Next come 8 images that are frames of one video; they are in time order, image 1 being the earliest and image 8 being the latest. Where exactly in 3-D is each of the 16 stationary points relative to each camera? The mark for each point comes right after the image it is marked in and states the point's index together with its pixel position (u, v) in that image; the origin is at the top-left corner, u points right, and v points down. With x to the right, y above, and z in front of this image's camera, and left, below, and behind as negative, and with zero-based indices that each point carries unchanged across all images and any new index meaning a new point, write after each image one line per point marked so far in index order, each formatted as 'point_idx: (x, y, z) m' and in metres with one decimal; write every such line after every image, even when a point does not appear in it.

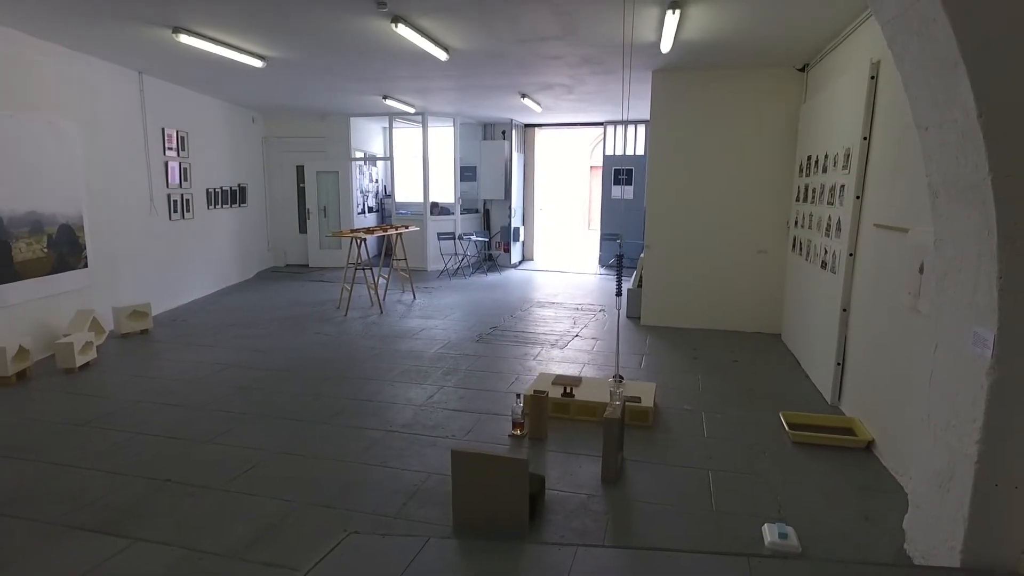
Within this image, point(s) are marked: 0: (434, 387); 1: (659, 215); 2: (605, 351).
0: (-0.6, -0.7, +4.7) m
1: (+1.6, +0.8, +6.6) m
2: (+0.9, -0.6, +6.0) m
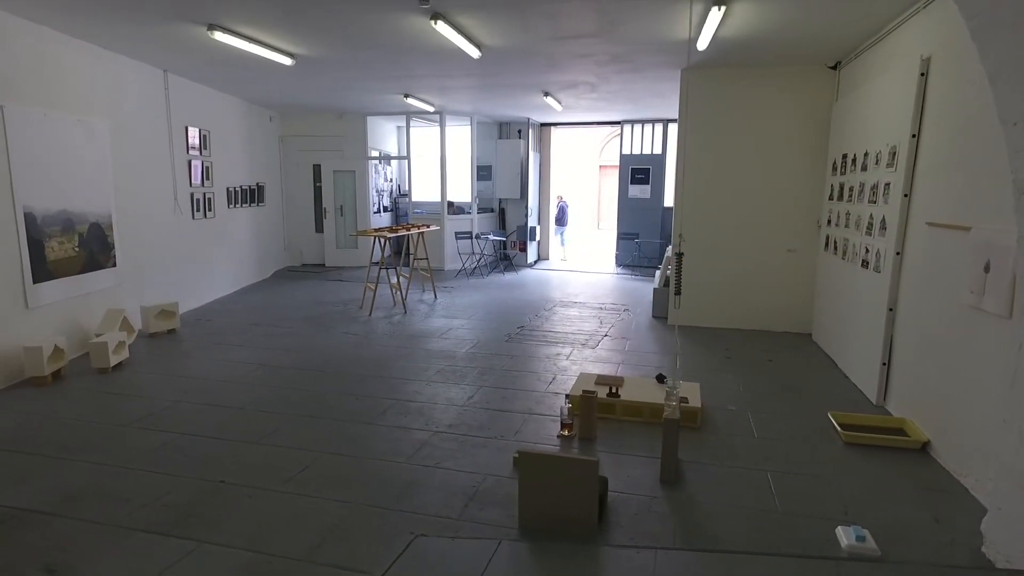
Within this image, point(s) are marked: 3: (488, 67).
0: (-0.3, -0.7, +4.6) m
1: (+1.8, +0.8, +6.6) m
2: (+1.2, -0.6, +5.9) m
3: (-0.2, +2.2, +6.3) m
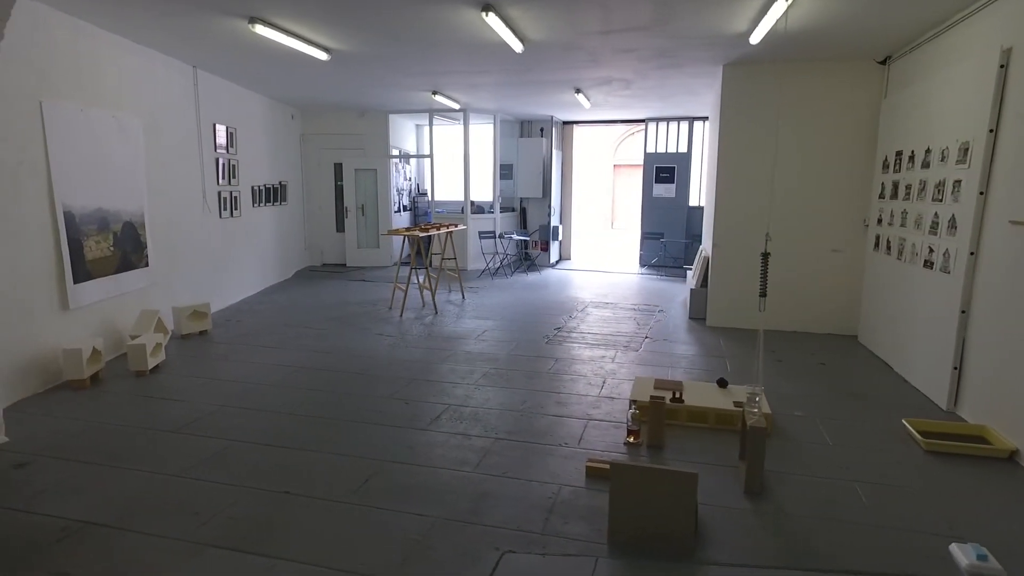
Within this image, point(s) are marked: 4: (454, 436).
0: (+0.1, -0.7, +4.5) m
1: (+2.2, +0.8, +6.4) m
2: (+1.6, -0.6, +5.8) m
3: (+0.1, +2.2, +6.2) m
4: (-0.3, -0.9, +3.6) m
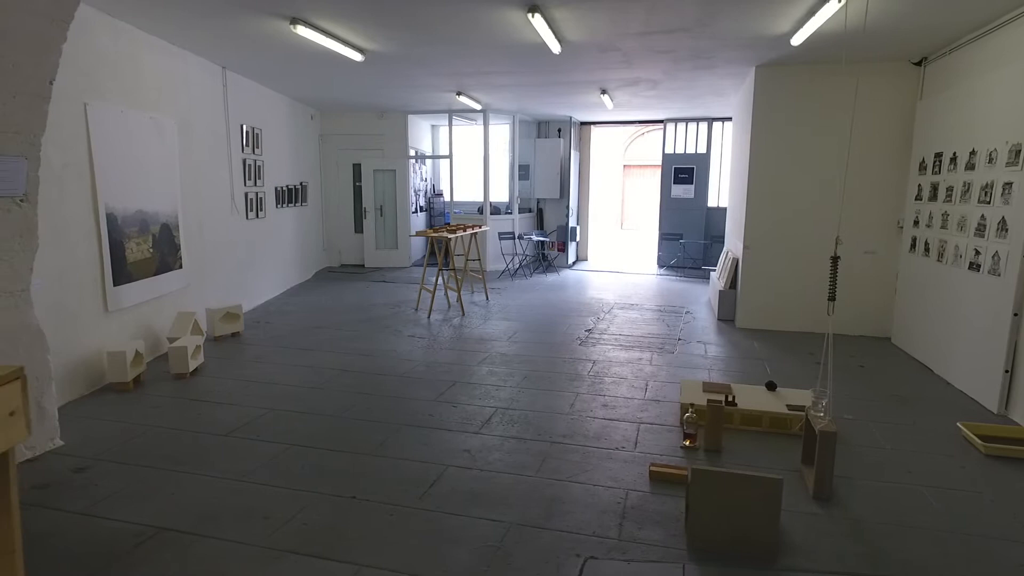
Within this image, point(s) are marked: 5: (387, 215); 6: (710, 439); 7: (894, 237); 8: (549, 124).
0: (+0.4, -0.8, +4.5) m
1: (+2.5, +0.8, +6.4) m
2: (+1.9, -0.6, +5.8) m
3: (+0.5, +2.2, +6.2) m
4: (0.0, -0.9, +3.6) m
5: (-2.1, +1.2, +10.6) m
6: (+1.1, -0.8, +3.5) m
7: (+3.7, +0.5, +6.1) m
8: (+0.7, +3.0, +11.5) m
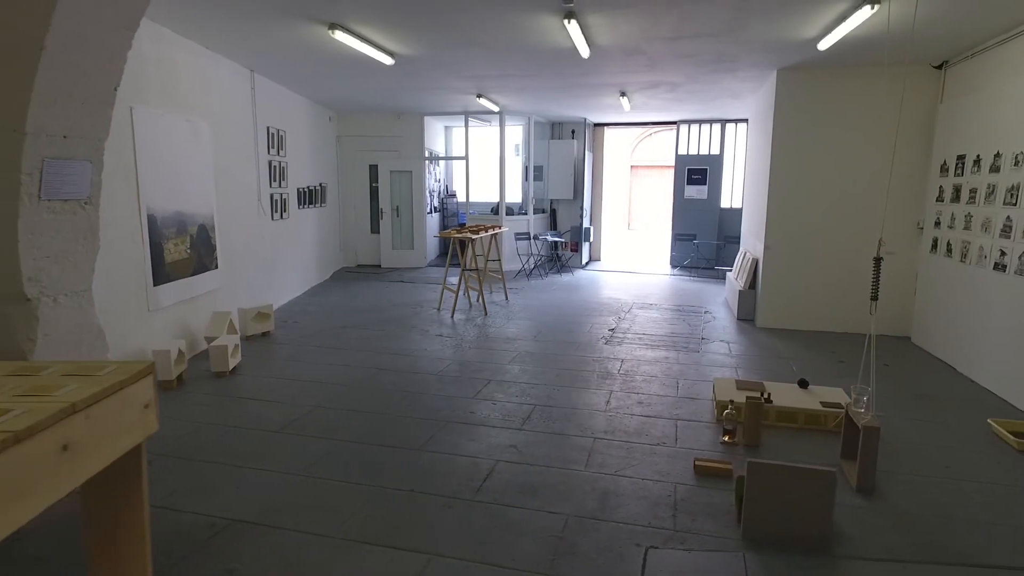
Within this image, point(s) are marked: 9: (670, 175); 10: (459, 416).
0: (+0.7, -0.8, +4.6) m
1: (+2.8, +0.8, +6.5) m
2: (+2.2, -0.6, +5.8) m
3: (+0.7, +2.2, +6.3) m
4: (+0.2, -0.9, +3.7) m
5: (-1.9, +1.2, +10.7) m
6: (+1.3, -0.8, +3.6) m
7: (+4.0, +0.5, +6.2) m
8: (+0.9, +3.0, +11.6) m
9: (+4.5, +3.3, +18.0) m
10: (-0.4, -0.8, +4.1) m
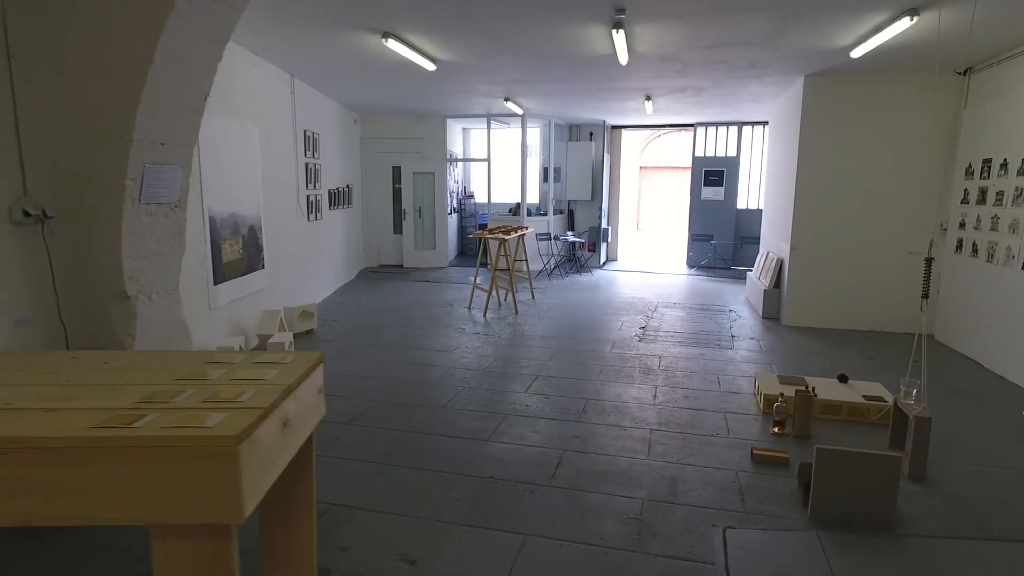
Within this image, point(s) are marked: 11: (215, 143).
0: (+1.0, -0.7, +4.8) m
1: (+3.2, +0.8, +6.7) m
2: (+2.5, -0.6, +6.0) m
3: (+1.1, +2.2, +6.4) m
4: (+0.6, -0.9, +3.9) m
5: (-1.5, +1.2, +10.9) m
6: (+1.7, -0.8, +3.8) m
7: (+4.3, +0.5, +6.4) m
8: (+1.3, +3.0, +11.7) m
9: (+4.9, +3.3, +18.2) m
10: (0.0, -0.8, +4.2) m
11: (-2.3, +1.1, +4.9) m
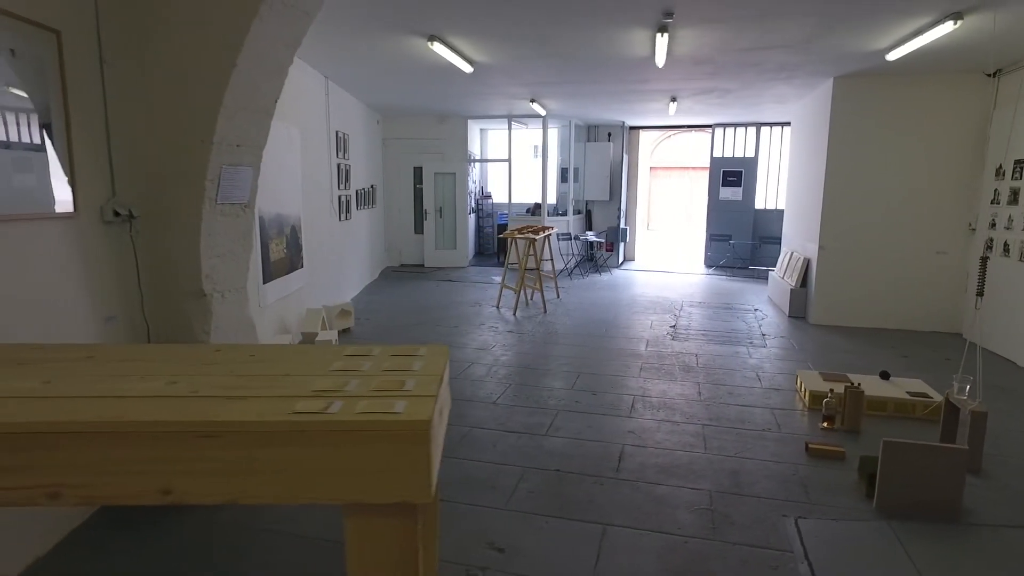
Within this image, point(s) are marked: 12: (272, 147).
0: (+1.4, -0.7, +4.8) m
1: (+3.5, +0.8, +6.8) m
2: (+2.9, -0.6, +6.1) m
3: (+1.4, +2.2, +6.5) m
4: (+1.0, -0.9, +4.0) m
5: (-1.1, +1.3, +11.0) m
6: (+2.1, -0.8, +3.8) m
7: (+4.7, +0.5, +6.4) m
8: (+1.6, +3.0, +11.8) m
9: (+5.2, +3.3, +18.3) m
10: (+0.4, -0.8, +4.3) m
11: (-2.0, +1.1, +5.0) m
12: (-2.0, +1.2, +5.2) m
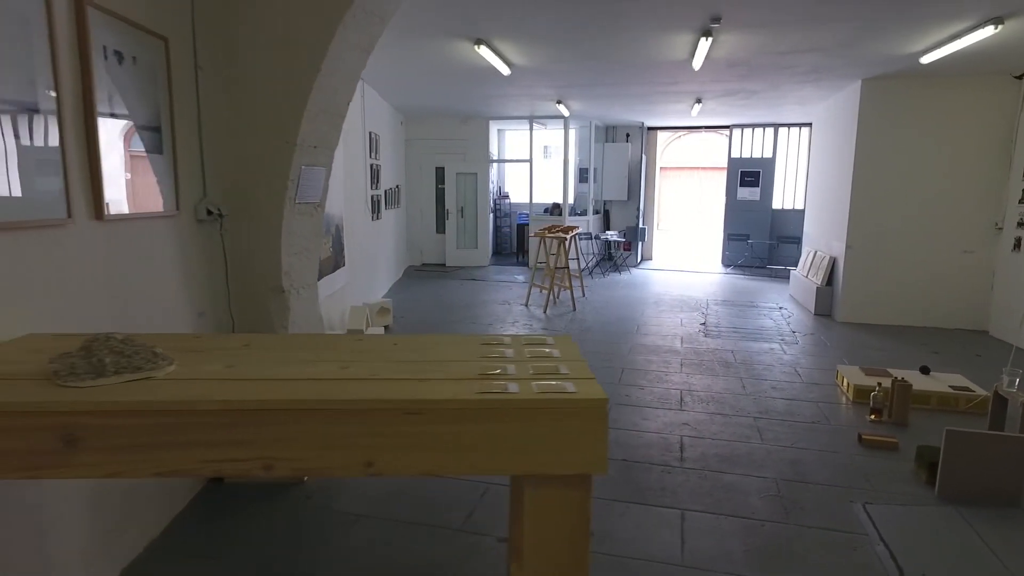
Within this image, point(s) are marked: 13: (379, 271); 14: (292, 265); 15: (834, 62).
0: (+1.7, -0.7, +5.0) m
1: (+3.9, +0.8, +6.9) m
2: (+3.2, -0.6, +6.2) m
3: (+1.8, +2.3, +6.7) m
4: (+1.3, -0.8, +4.1) m
5: (-0.8, +1.3, +11.1) m
6: (+2.4, -0.8, +4.0) m
7: (+5.0, +0.5, +6.6) m
8: (+2.0, +3.0, +12.0) m
9: (+5.6, +3.3, +18.4) m
10: (+0.7, -0.8, +4.4) m
11: (-1.6, +1.2, +5.1) m
12: (-1.6, +1.2, +5.3) m
13: (-1.8, +0.2, +8.3) m
14: (-1.2, +0.1, +3.3) m
15: (+3.0, +2.1, +5.9) m
